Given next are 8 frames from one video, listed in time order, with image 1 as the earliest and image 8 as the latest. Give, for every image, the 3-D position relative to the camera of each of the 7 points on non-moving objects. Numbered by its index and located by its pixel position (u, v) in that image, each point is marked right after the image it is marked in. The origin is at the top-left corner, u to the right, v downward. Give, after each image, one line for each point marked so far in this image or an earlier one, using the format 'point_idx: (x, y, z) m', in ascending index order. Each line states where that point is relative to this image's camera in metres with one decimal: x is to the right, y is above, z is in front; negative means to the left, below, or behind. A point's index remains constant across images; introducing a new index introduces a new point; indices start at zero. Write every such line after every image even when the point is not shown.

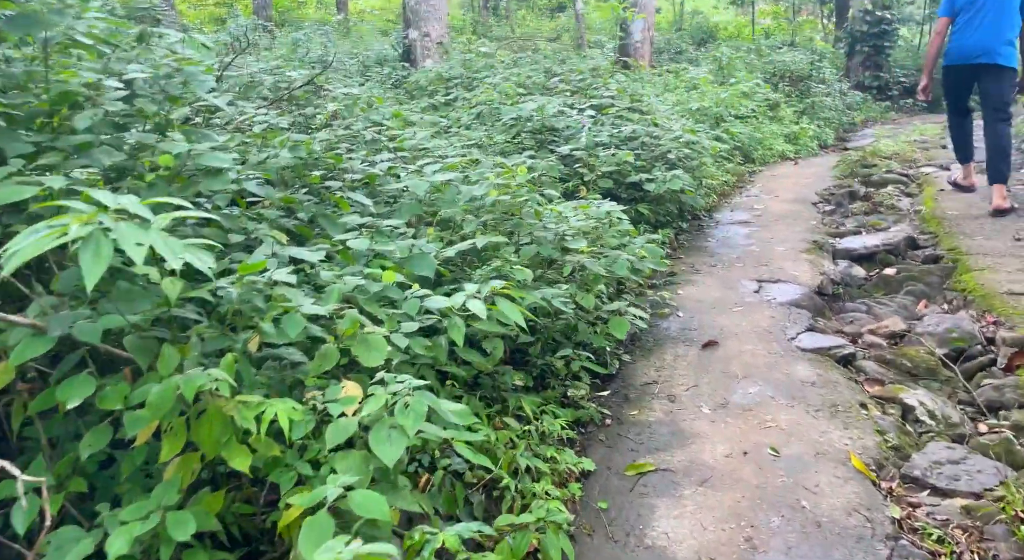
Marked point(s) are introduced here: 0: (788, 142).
0: (+3.9, +2.0, +9.8) m
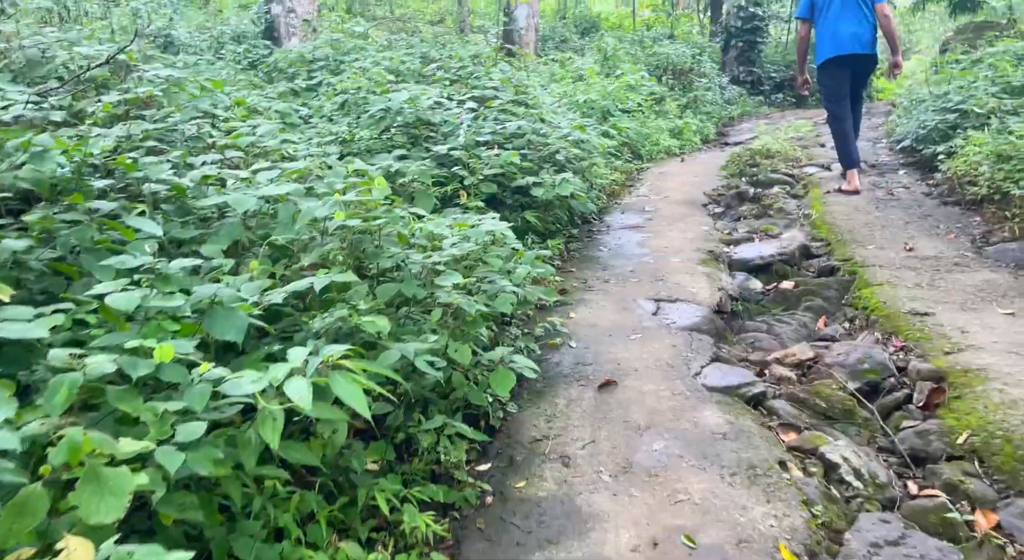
0: (+2.3, +2.0, +9.7) m
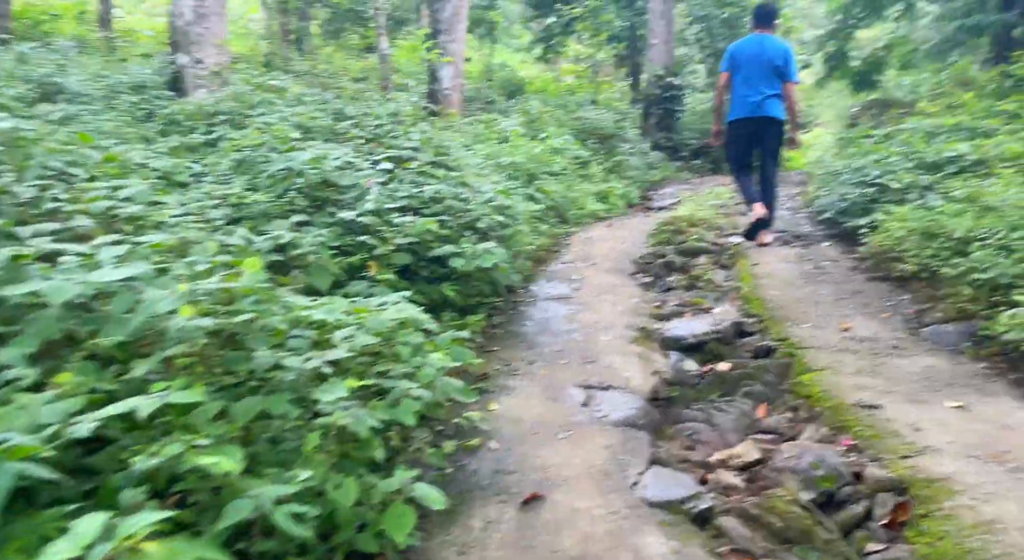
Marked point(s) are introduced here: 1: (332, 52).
0: (+1.2, +1.1, +9.6) m
1: (-4.4, +5.6, +16.9) m
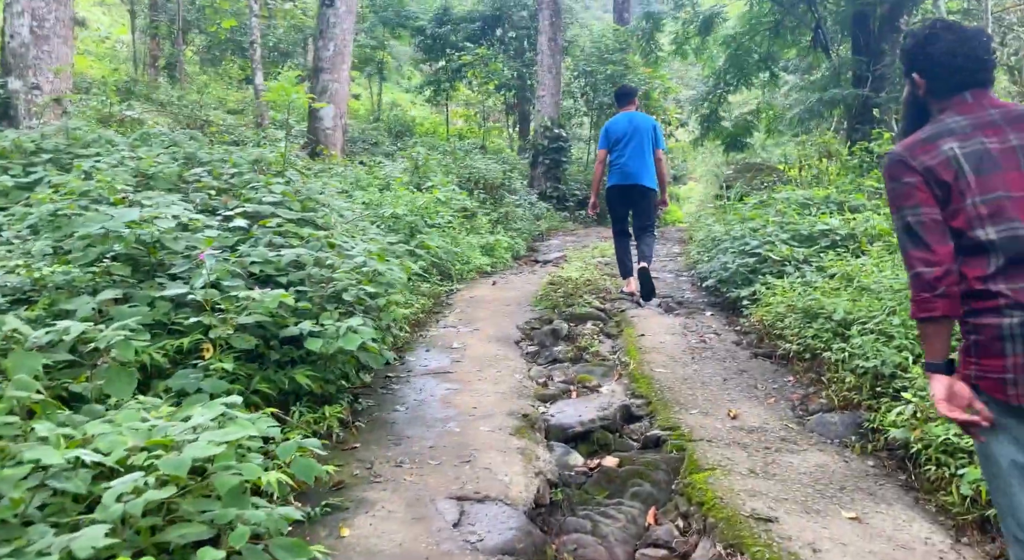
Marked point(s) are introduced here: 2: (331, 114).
0: (-0.4, +0.3, +9.3) m
1: (-7.0, +4.6, +15.8) m
2: (-3.3, +3.1, +12.7) m
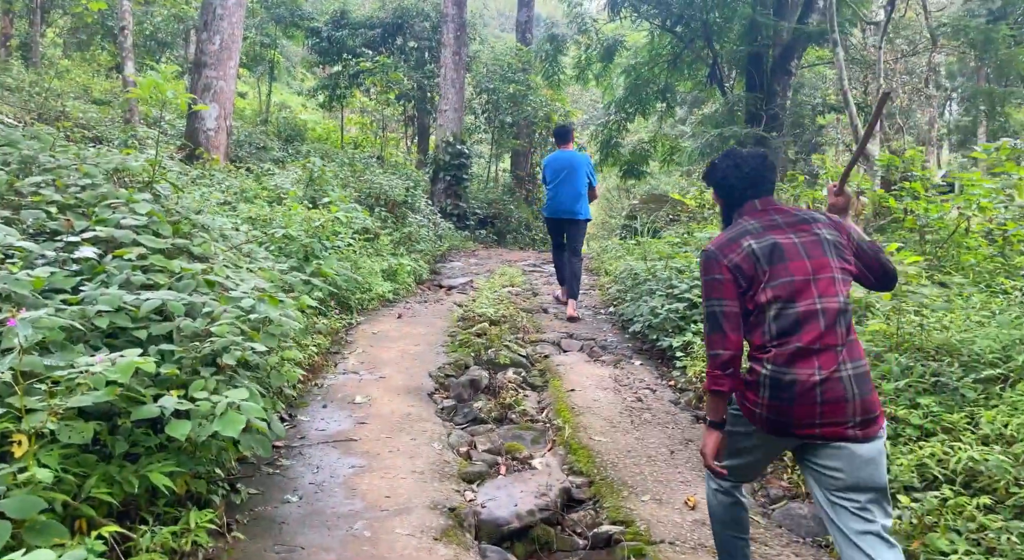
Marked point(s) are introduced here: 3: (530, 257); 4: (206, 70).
0: (-1.6, 0.0, +8.5) m
1: (-9.0, +4.4, +14.0) m
2: (-4.9, +2.7, +11.4) m
3: (+0.4, +0.5, +14.6) m
4: (-5.0, +3.5, +11.3) m
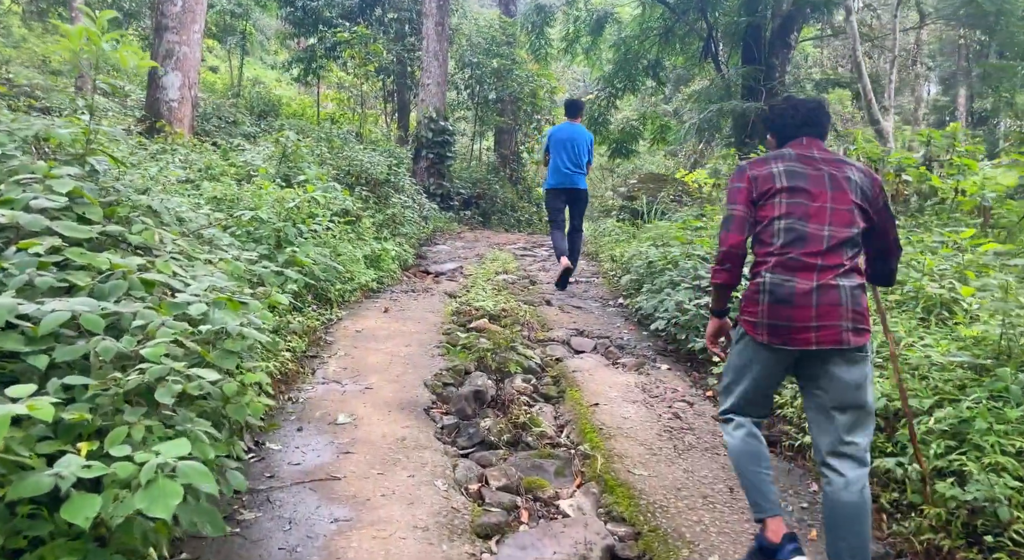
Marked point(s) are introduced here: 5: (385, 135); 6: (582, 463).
0: (-1.6, +0.1, +7.7) m
1: (-9.2, +4.6, +12.8) m
2: (-5.1, +3.0, +10.4) m
3: (+0.1, +0.8, +13.8) m
4: (-5.1, +3.7, +10.3) m
5: (-3.0, +3.5, +16.5) m
6: (+0.3, -0.9, +3.4) m
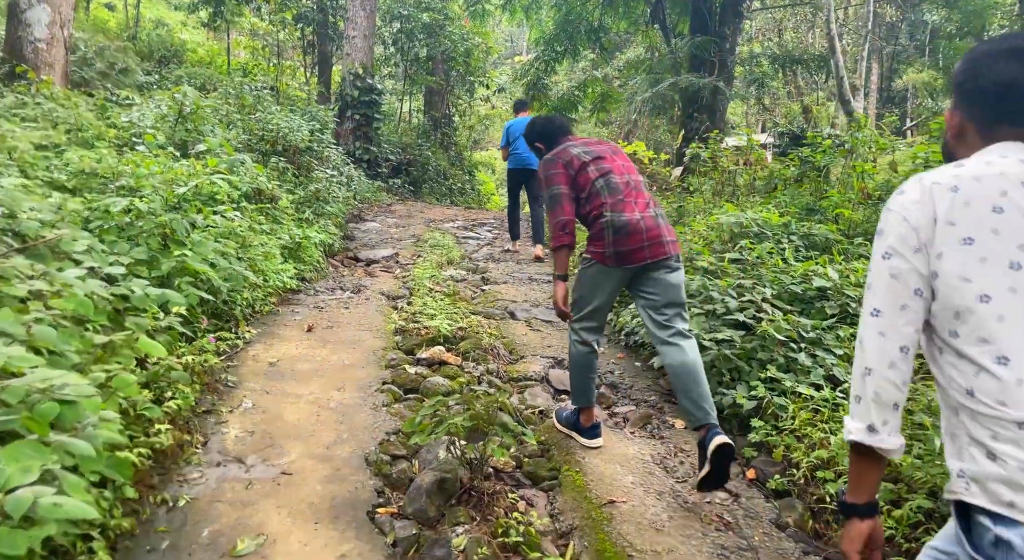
0: (-2.1, +0.1, +6.2) m
1: (-10.1, +5.0, +10.2) m
2: (-5.7, +3.2, +8.4) m
3: (-1.0, +1.2, +12.5) m
4: (-5.8, +3.9, +8.3) m
5: (-4.4, +4.0, +14.6) m
6: (+0.3, -1.2, +2.3) m
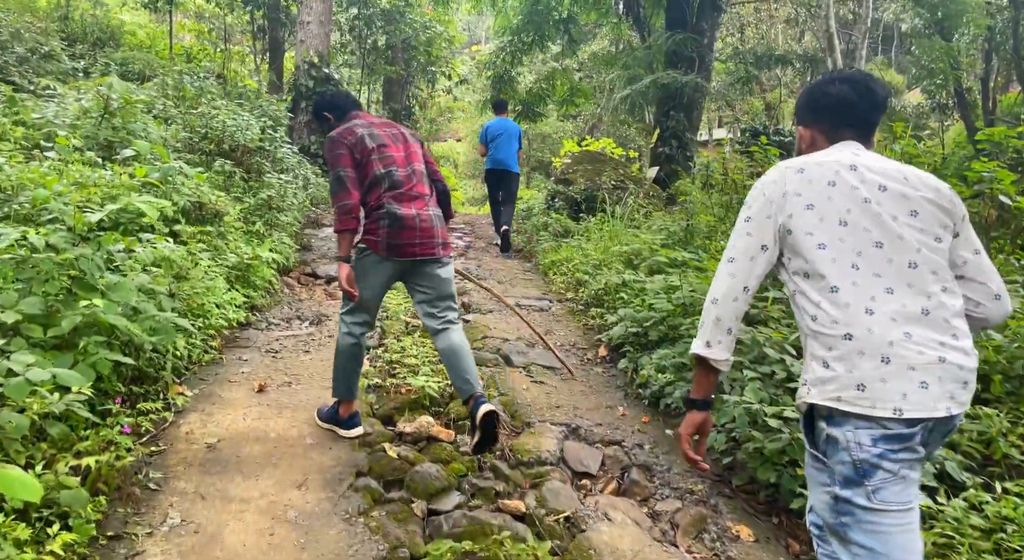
0: (-2.1, -0.1, +5.2) m
1: (-10.4, +4.8, +8.6) m
2: (-5.9, +2.9, +7.1) m
3: (-1.5, +1.0, +11.5) m
4: (-6.0, +3.7, +7.0) m
5: (-5.0, +3.8, +13.4) m
6: (+0.5, -1.5, +1.5) m
